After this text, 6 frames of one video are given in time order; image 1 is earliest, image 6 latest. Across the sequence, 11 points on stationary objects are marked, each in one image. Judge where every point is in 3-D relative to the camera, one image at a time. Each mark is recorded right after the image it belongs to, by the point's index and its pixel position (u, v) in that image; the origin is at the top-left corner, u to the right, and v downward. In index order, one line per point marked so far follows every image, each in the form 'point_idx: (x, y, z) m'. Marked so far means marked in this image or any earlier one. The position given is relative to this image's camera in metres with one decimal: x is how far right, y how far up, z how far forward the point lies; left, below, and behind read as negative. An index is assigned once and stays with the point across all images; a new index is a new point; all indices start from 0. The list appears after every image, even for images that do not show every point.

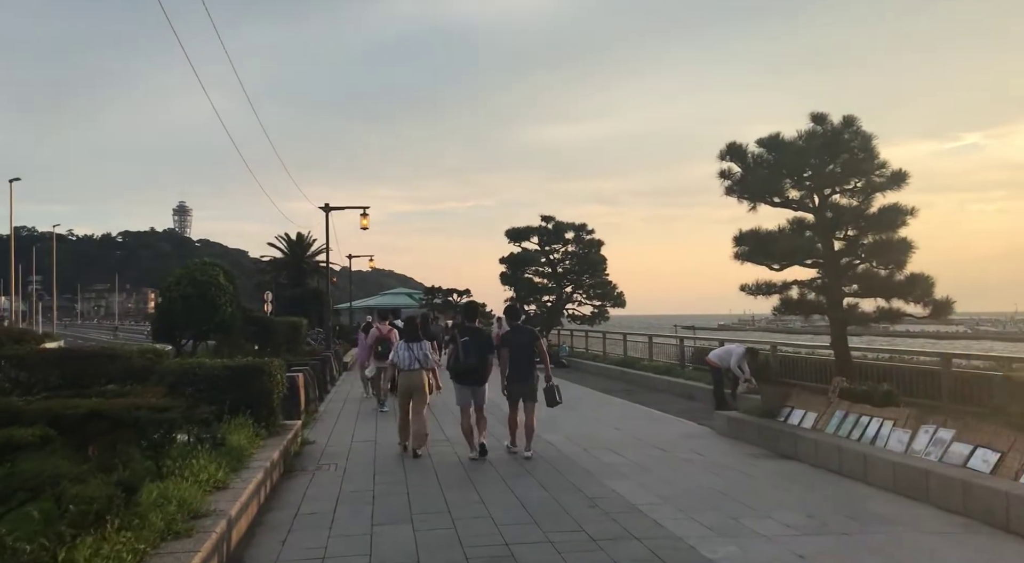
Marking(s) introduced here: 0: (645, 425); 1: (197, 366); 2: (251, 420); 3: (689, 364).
0: (+2.1, -2.2, +11.5) m
1: (-3.7, -1.0, +8.9) m
2: (-3.1, -1.7, +8.9) m
3: (+4.2, -2.0, +17.9) m
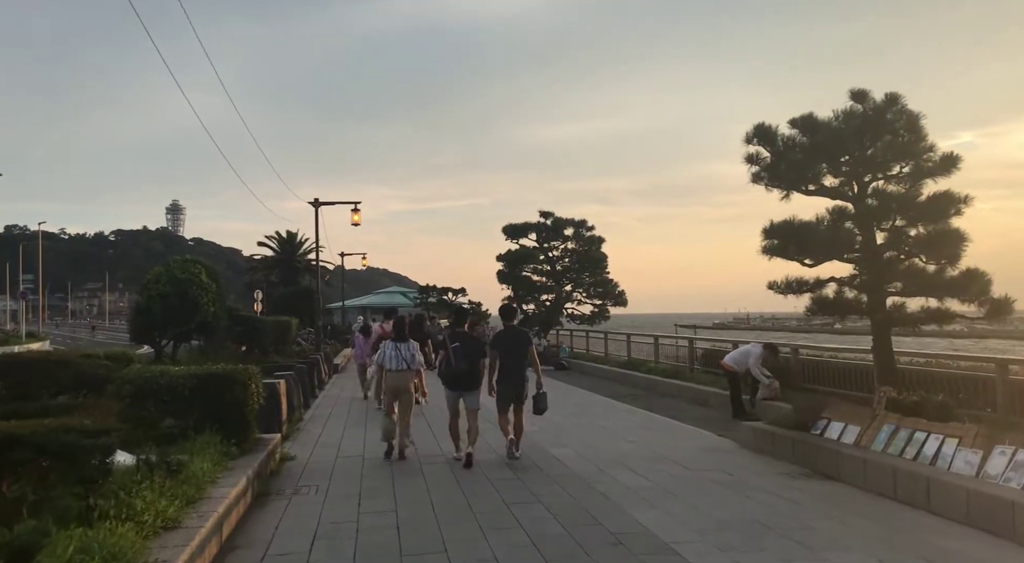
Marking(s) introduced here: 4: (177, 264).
0: (+2.1, -2.2, +10.5) m
1: (-3.7, -1.0, +7.9) m
2: (-3.1, -1.6, +7.9) m
3: (+4.2, -1.9, +16.9) m
4: (-8.7, +0.5, +19.3) m
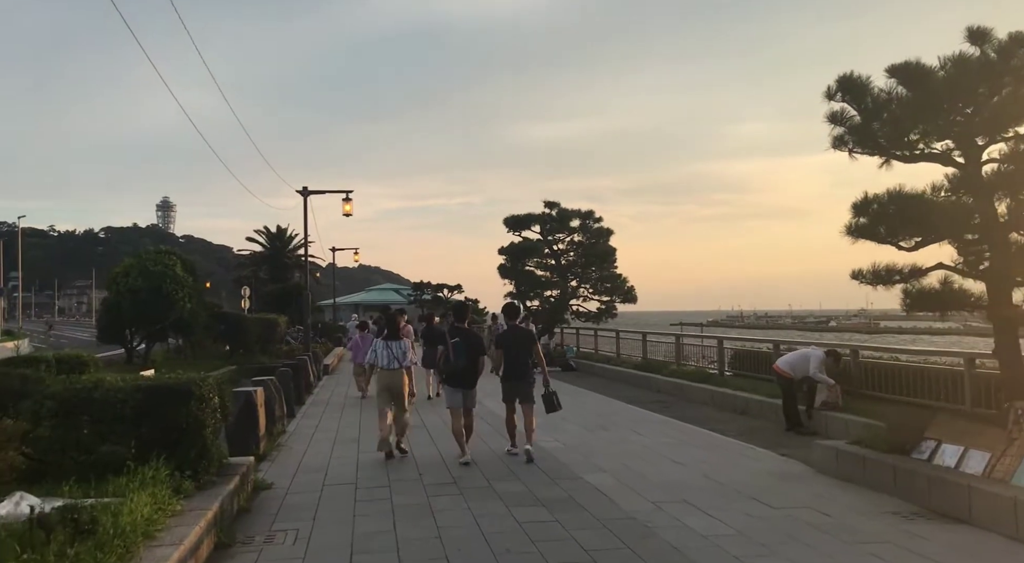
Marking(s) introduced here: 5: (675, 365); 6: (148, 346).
0: (+2.3, -2.1, +8.7) m
1: (-3.4, -0.9, +6.1) m
2: (-2.8, -1.5, +6.1) m
3: (+4.4, -1.8, +15.2) m
4: (-8.5, +0.6, +17.5) m
5: (+3.8, -2.0, +17.4) m
6: (-8.7, -1.6, +17.8) m
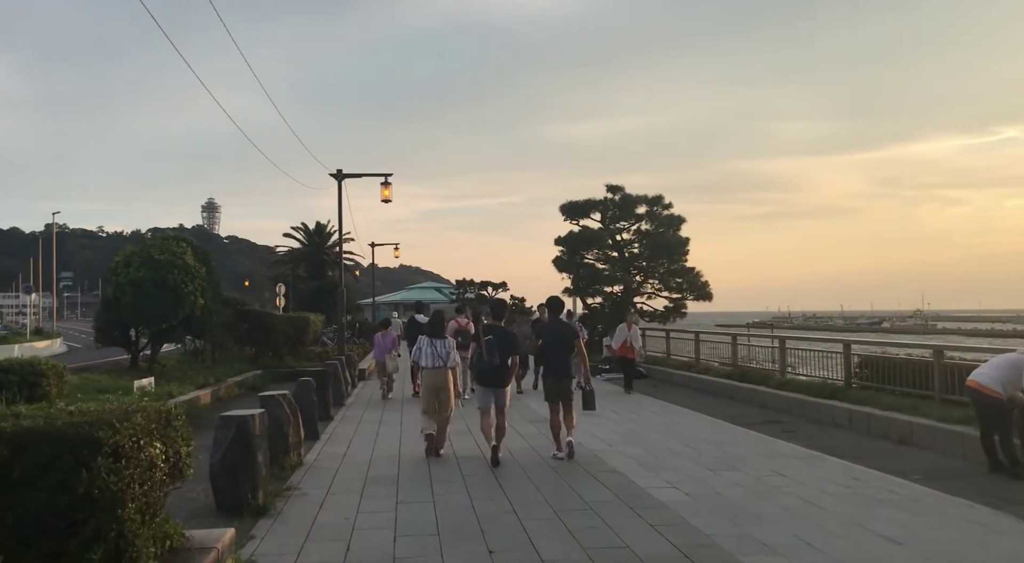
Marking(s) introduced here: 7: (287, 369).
0: (+3.2, -1.9, +5.7) m
1: (-2.7, -0.7, +3.4) m
2: (-2.0, -1.3, +3.4) m
3: (+5.6, -1.6, +12.1) m
4: (-7.2, +0.8, +15.0) m
5: (+5.1, -1.8, +14.3) m
6: (-7.3, -1.4, +15.4) m
7: (-5.7, -2.2, +18.9) m
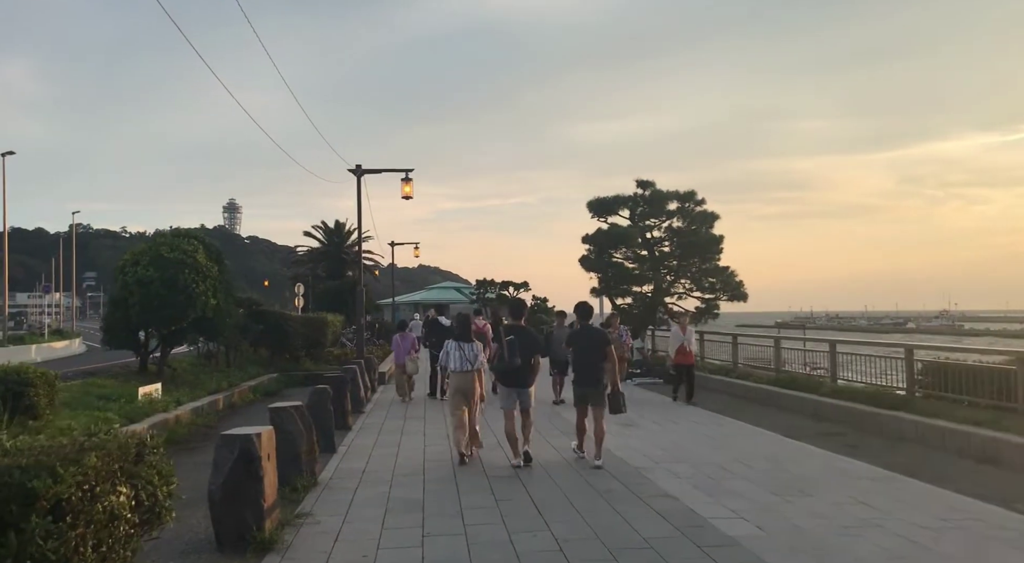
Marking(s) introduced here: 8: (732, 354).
0: (+3.5, -1.9, +4.7) m
1: (-2.4, -0.7, +2.5) m
2: (-1.8, -1.3, +2.5) m
3: (+6.1, -1.6, +11.0) m
4: (-6.6, +0.8, +14.3) m
5: (+5.6, -1.8, +13.3) m
6: (-6.8, -1.4, +14.7) m
7: (-5.0, -2.2, +18.2) m
8: (+5.2, -1.7, +17.9) m
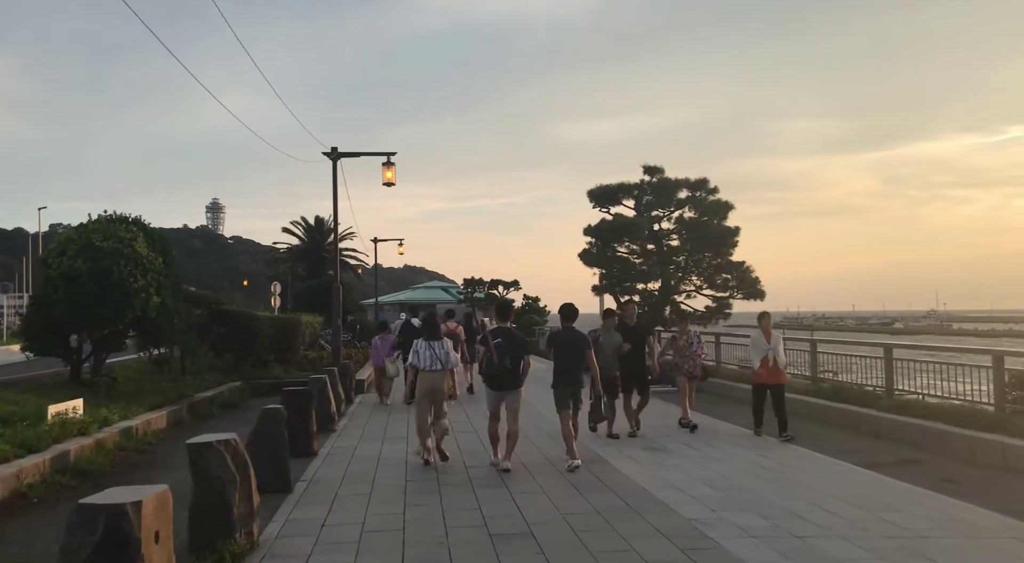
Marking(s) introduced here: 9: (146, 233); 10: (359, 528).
0: (+3.7, -1.8, +2.7) m
1: (-2.2, -0.6, +0.4) m
2: (-1.6, -1.2, +0.4) m
3: (+6.1, -1.5, +9.0) m
4: (-6.6, +0.9, +12.0) m
5: (+5.6, -1.7, +11.3) m
6: (-6.8, -1.3, +12.4) m
7: (-5.1, -2.1, +16.0) m
8: (+5.2, -1.6, +15.9) m
9: (-6.0, +0.8, +12.4) m
10: (-1.2, -2.0, +6.0) m
